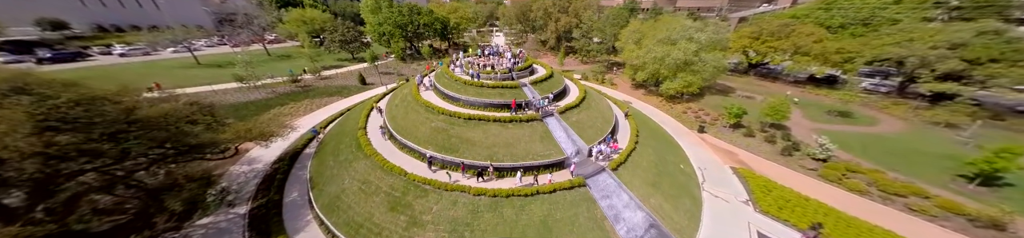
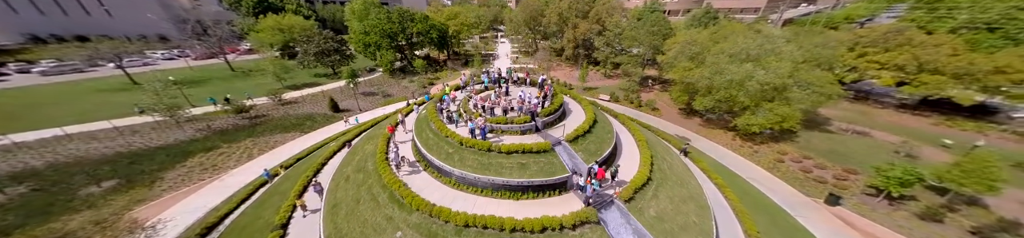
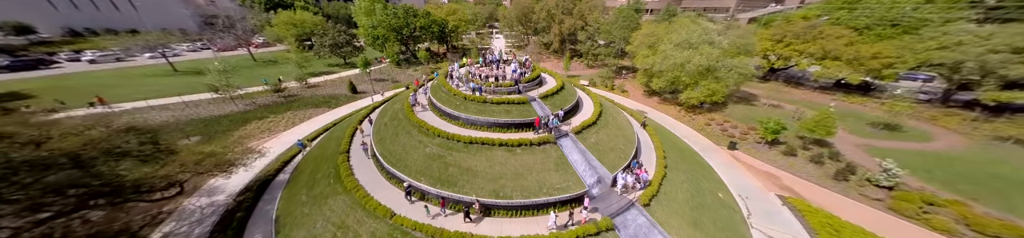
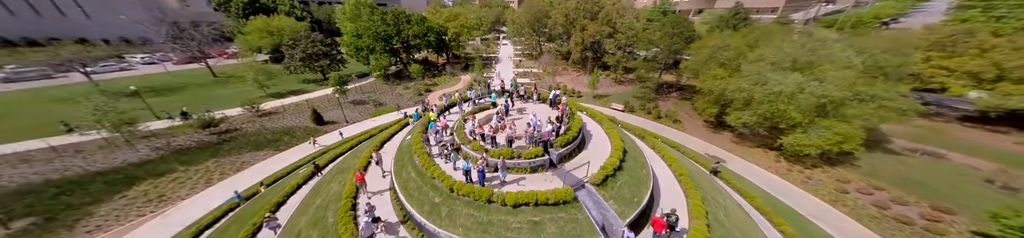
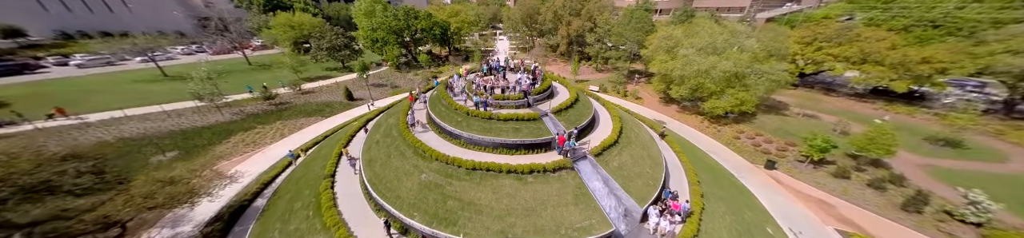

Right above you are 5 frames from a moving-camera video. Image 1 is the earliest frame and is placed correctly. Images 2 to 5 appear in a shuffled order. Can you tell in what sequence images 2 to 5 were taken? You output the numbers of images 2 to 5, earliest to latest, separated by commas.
3, 5, 2, 4
